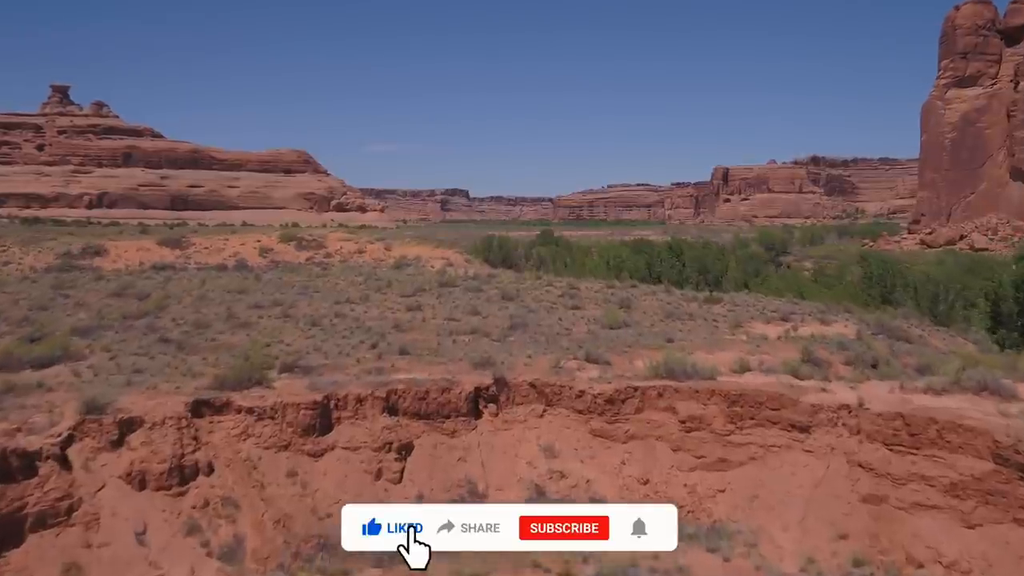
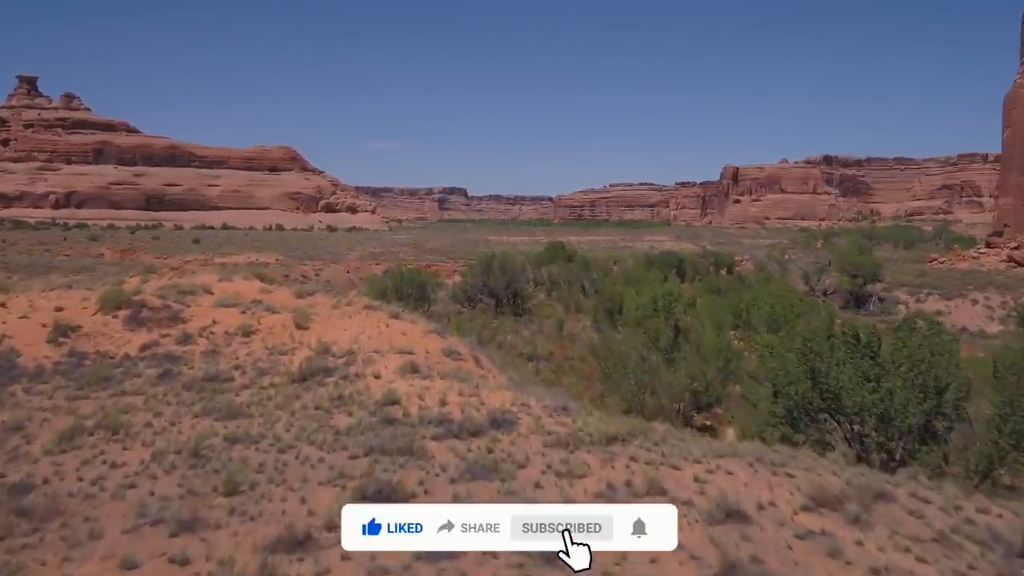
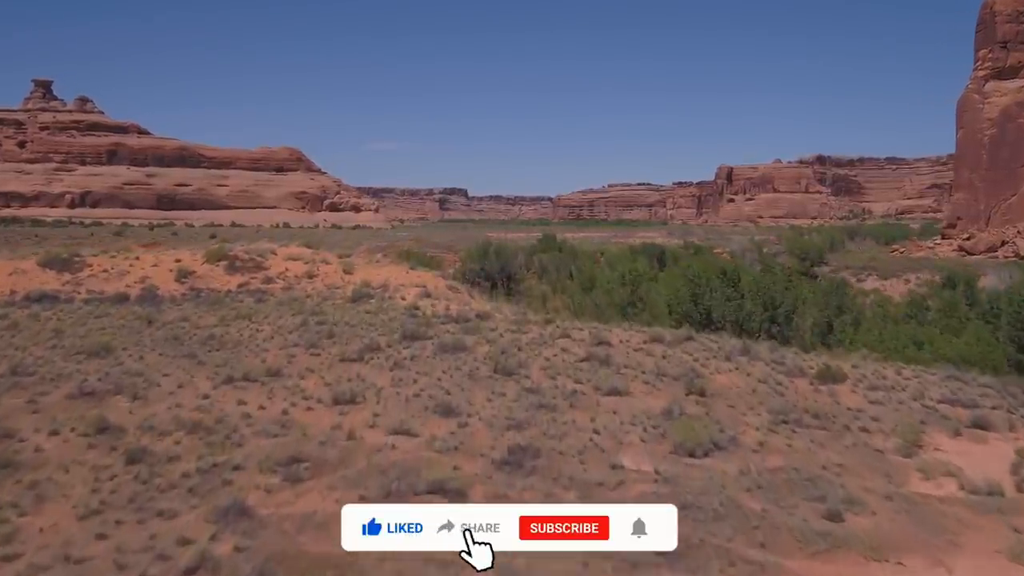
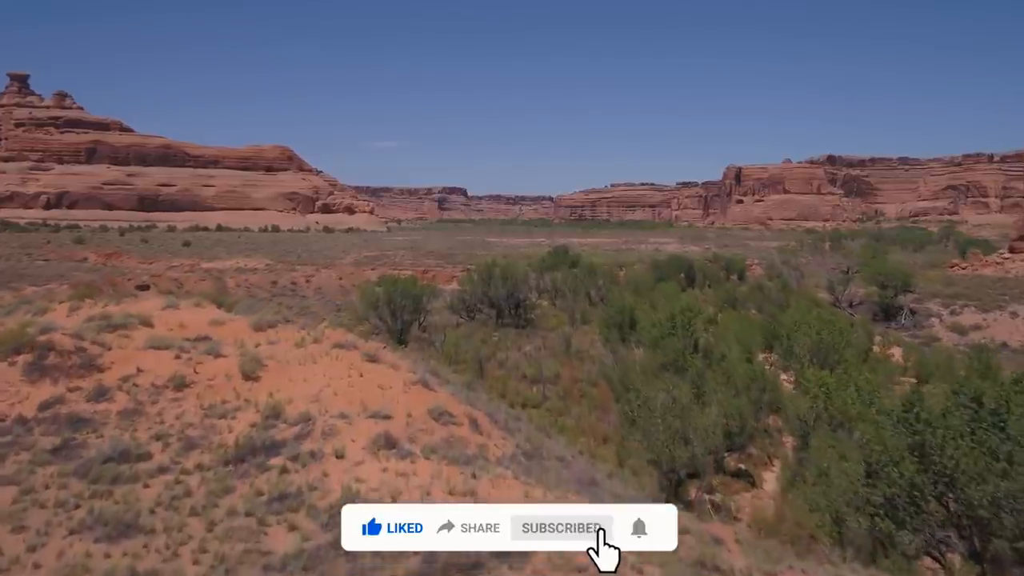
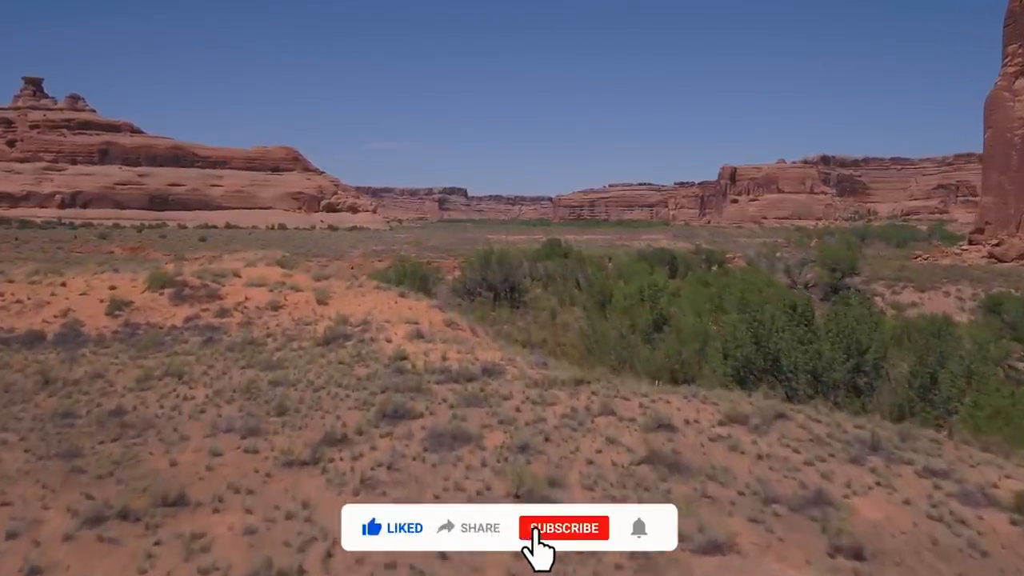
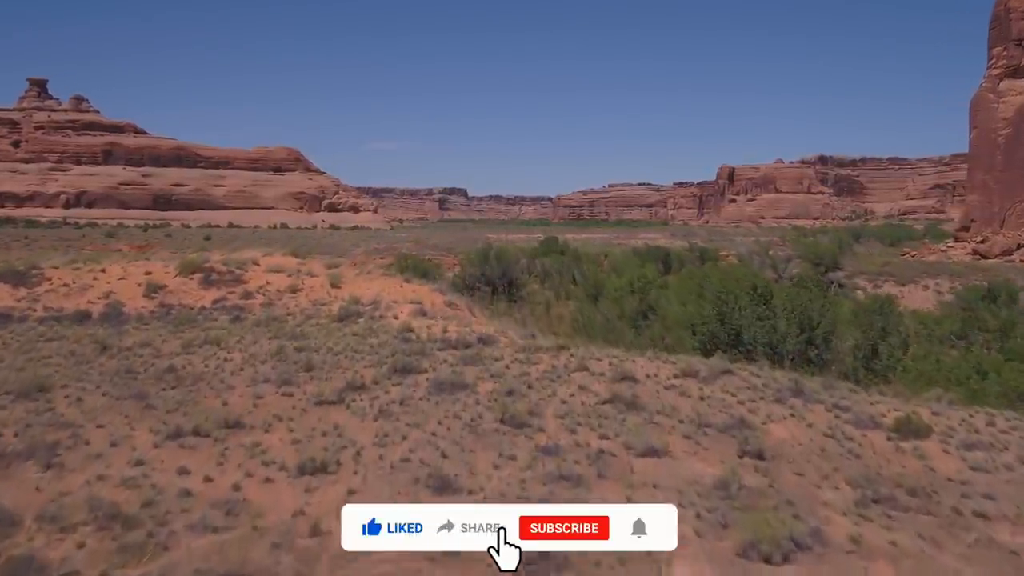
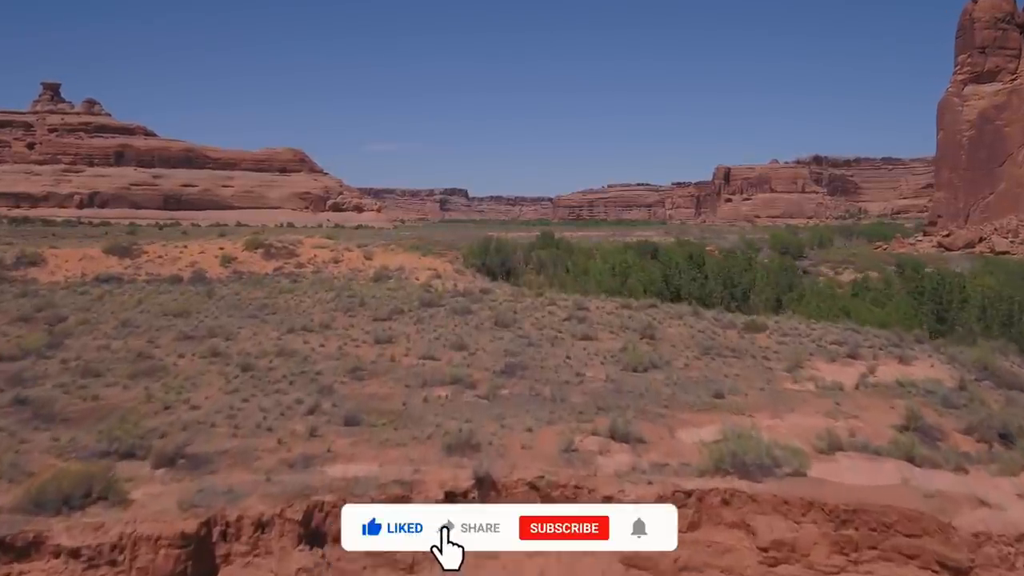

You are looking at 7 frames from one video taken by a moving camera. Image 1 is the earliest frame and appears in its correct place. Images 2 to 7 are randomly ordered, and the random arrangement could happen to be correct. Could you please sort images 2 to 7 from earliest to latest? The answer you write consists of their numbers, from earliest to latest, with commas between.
7, 3, 6, 5, 2, 4
